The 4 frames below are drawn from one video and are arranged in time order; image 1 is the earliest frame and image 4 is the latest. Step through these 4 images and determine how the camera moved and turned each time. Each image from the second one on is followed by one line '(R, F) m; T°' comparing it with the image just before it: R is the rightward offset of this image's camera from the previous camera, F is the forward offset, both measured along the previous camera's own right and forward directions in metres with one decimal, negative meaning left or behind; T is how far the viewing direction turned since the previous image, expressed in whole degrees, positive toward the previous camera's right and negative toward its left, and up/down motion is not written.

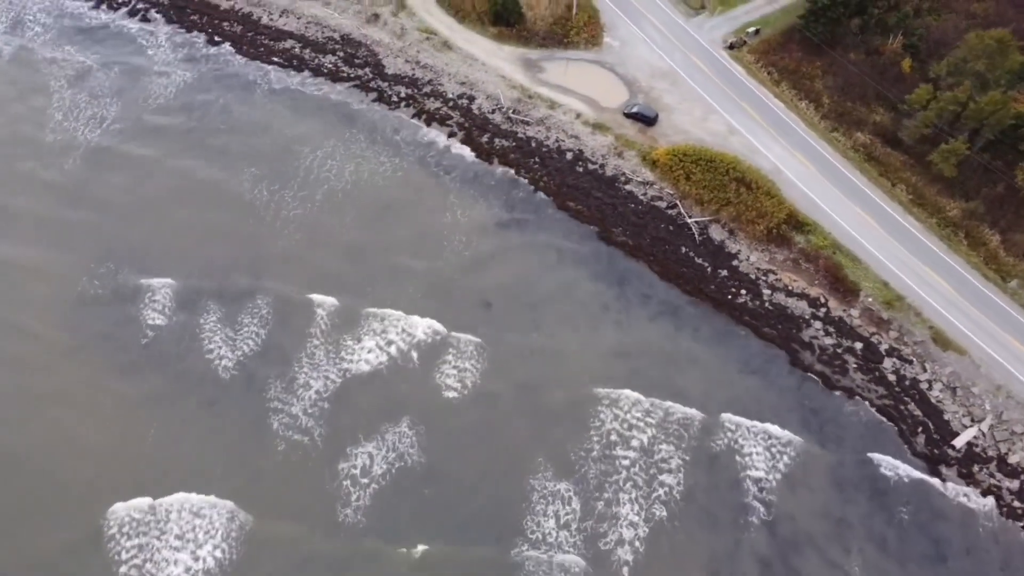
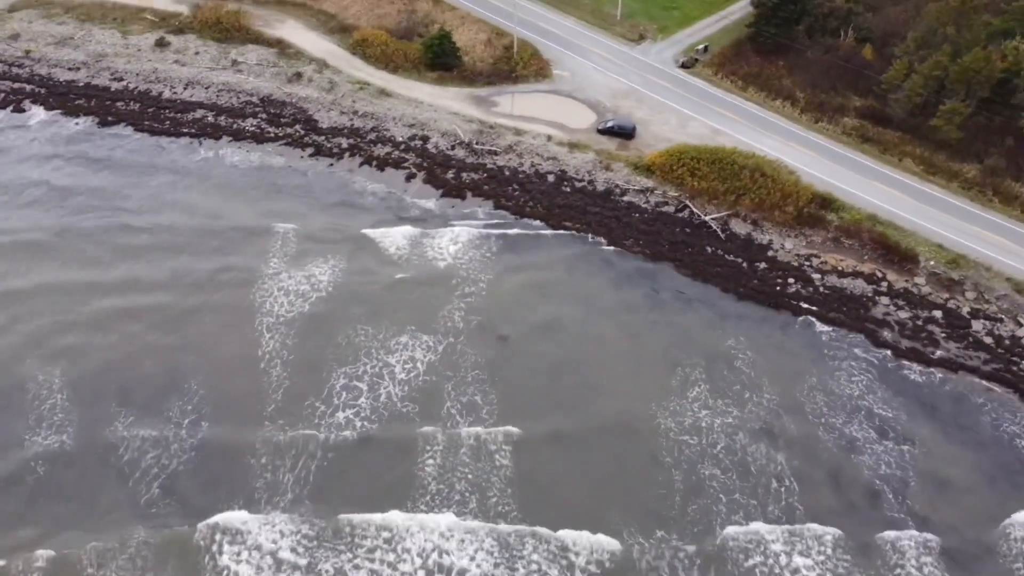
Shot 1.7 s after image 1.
(-4.9, +7.6) m; +9°
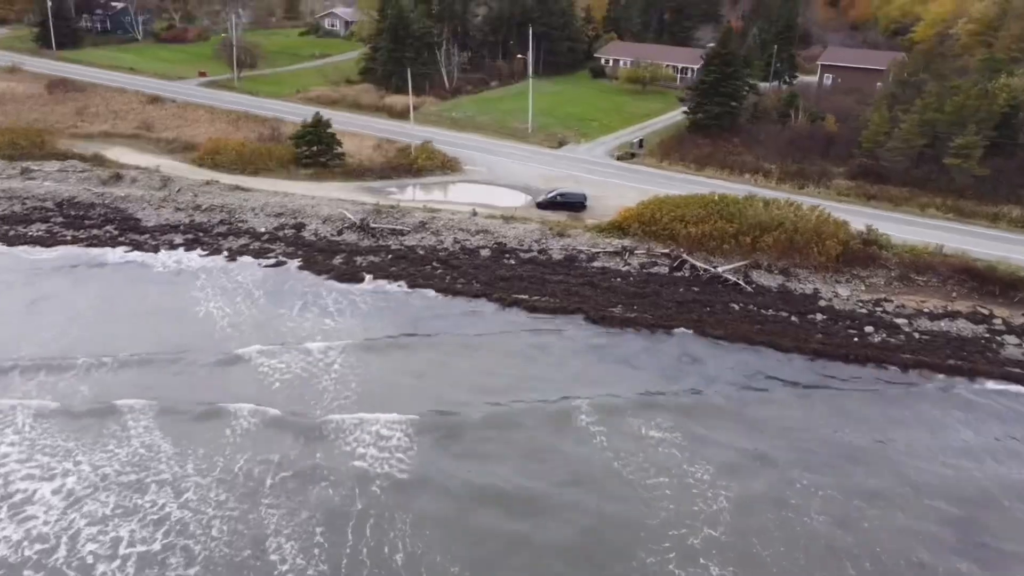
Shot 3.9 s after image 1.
(-1.4, +12.5) m; +10°
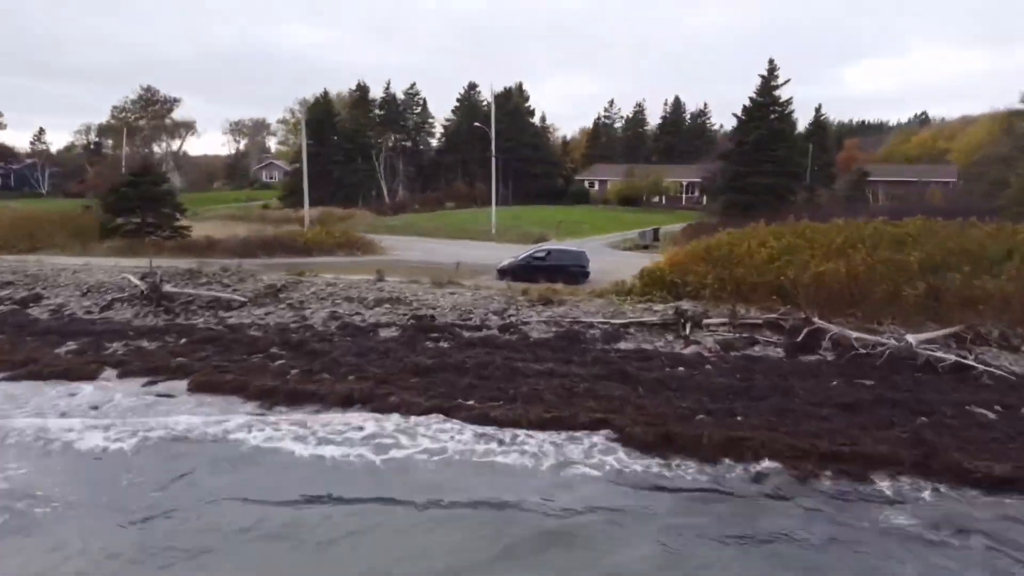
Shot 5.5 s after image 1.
(+0.6, +13.0) m; +2°
